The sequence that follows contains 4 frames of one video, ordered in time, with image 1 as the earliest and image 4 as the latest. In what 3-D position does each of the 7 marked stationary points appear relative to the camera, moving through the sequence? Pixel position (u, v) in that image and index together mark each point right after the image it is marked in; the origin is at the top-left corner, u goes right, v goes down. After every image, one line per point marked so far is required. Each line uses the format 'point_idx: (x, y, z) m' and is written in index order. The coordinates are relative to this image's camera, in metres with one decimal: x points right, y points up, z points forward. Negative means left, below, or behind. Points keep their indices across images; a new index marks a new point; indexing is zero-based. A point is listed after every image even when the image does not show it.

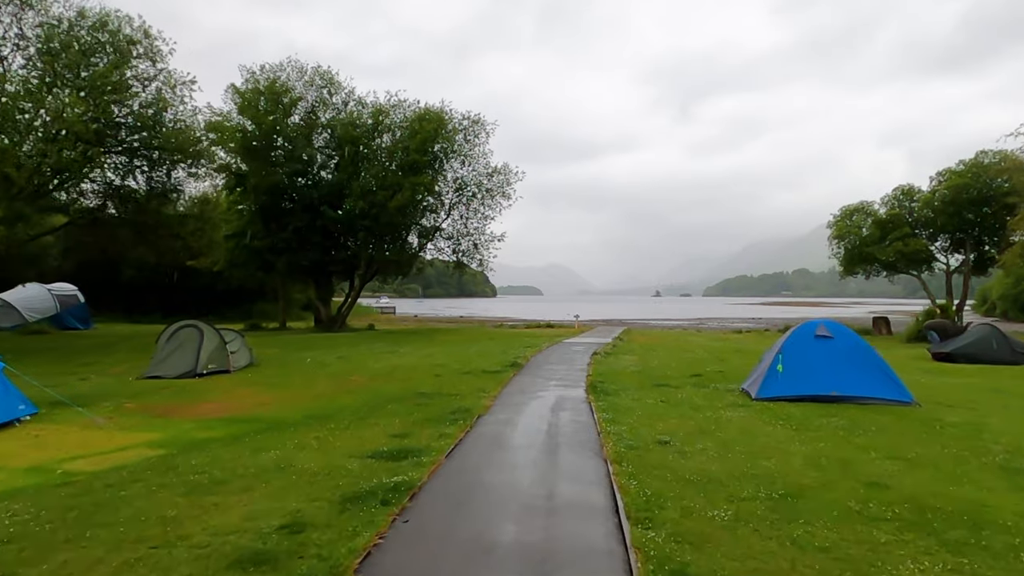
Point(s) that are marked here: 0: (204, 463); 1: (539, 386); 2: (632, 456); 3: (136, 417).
0: (-4.2, -2.4, +9.7) m
1: (+0.7, -2.6, +18.9) m
2: (+1.7, -2.4, +9.9) m
3: (-7.3, -2.5, +13.7) m
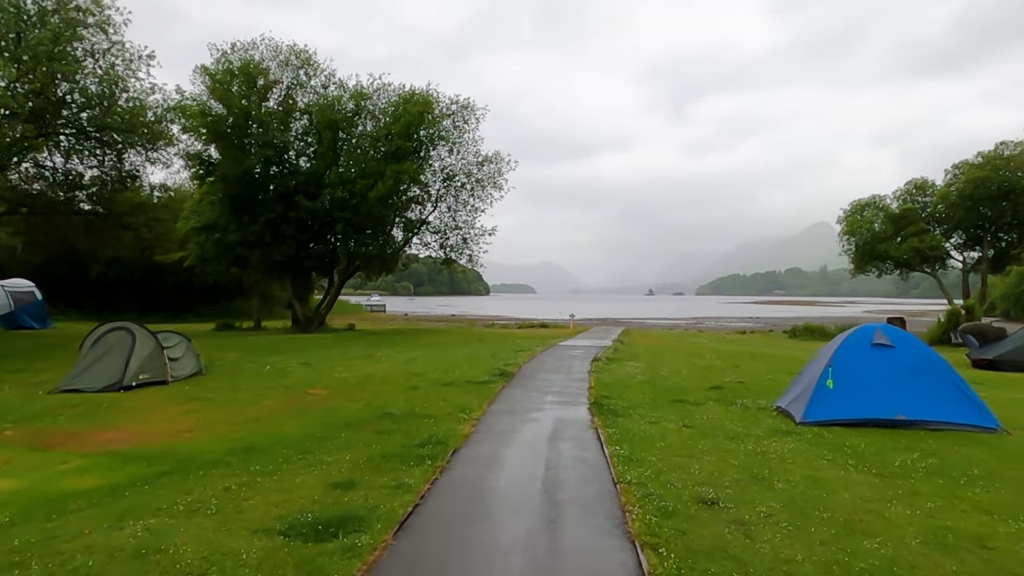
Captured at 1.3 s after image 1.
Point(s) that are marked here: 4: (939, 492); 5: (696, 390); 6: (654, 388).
0: (-4.4, -2.4, +6.5) m
1: (+0.5, -2.6, +15.7) m
2: (+1.5, -2.3, +6.8) m
3: (-7.5, -2.4, +10.4) m
4: (+5.1, -2.4, +8.4) m
5: (+4.8, -2.6, +18.2) m
6: (+3.7, -2.6, +18.4) m
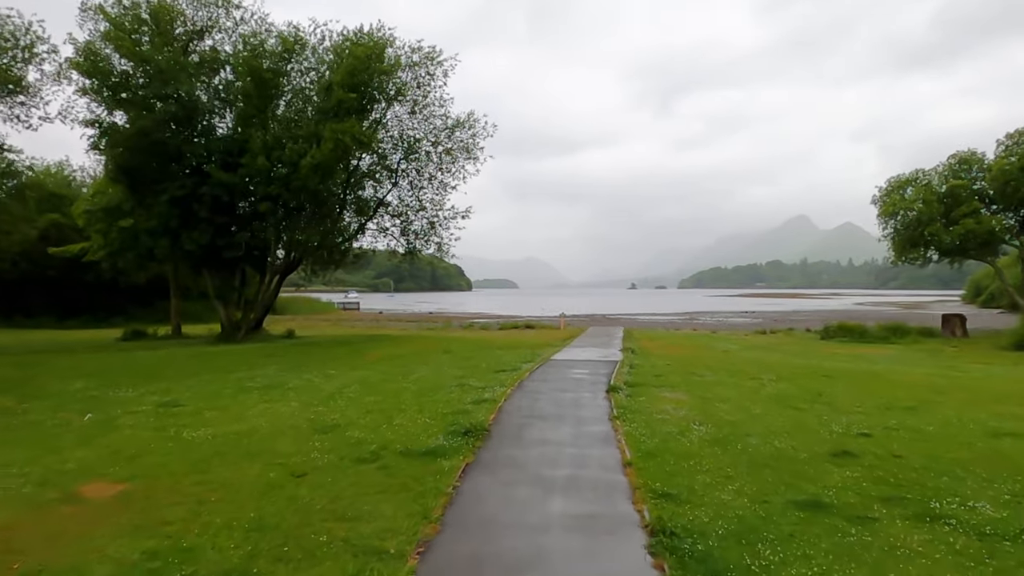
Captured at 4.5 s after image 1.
0: (-4.5, -2.4, -2.0) m
1: (+0.1, -2.5, +7.4) m
2: (+1.4, -2.3, -1.5) m
3: (-7.7, -2.5, +1.9) m
4: (+5.0, -2.4, +0.2) m
5: (+4.4, -2.5, +10.0) m
6: (+3.3, -2.5, +10.2) m
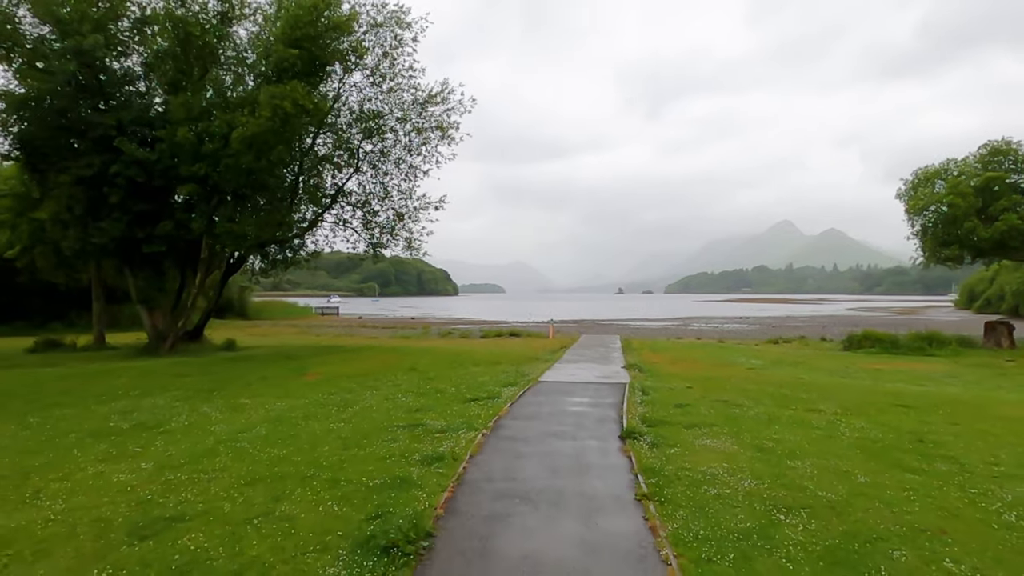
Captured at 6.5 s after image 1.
0: (-4.6, -2.3, -7.2) m
1: (-0.2, -2.4, +2.2) m
2: (+1.3, -2.2, -6.6) m
3: (-7.9, -2.4, -3.4) m
4: (+4.8, -2.3, -4.9) m
5: (+4.0, -2.5, +4.9) m
6: (+3.0, -2.5, +5.1) m
